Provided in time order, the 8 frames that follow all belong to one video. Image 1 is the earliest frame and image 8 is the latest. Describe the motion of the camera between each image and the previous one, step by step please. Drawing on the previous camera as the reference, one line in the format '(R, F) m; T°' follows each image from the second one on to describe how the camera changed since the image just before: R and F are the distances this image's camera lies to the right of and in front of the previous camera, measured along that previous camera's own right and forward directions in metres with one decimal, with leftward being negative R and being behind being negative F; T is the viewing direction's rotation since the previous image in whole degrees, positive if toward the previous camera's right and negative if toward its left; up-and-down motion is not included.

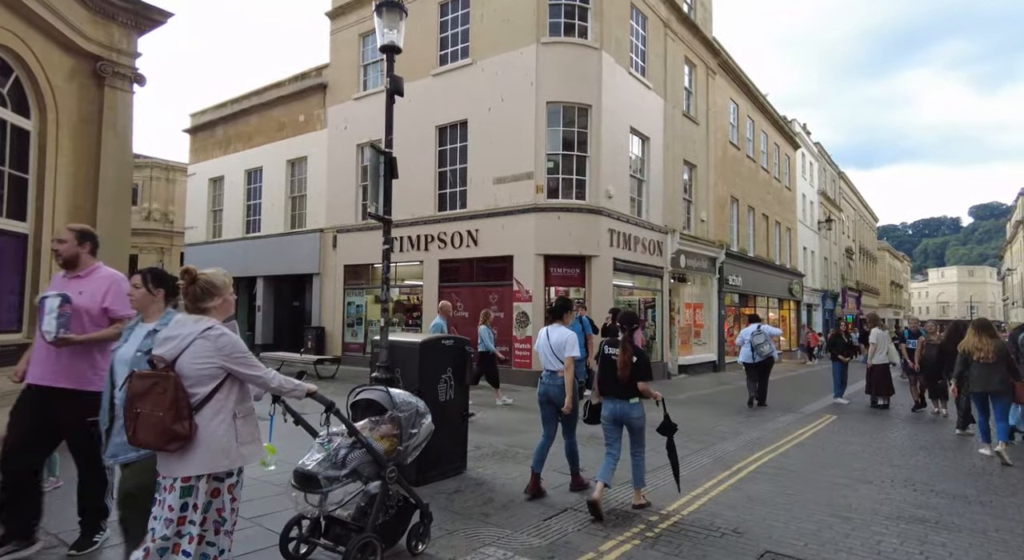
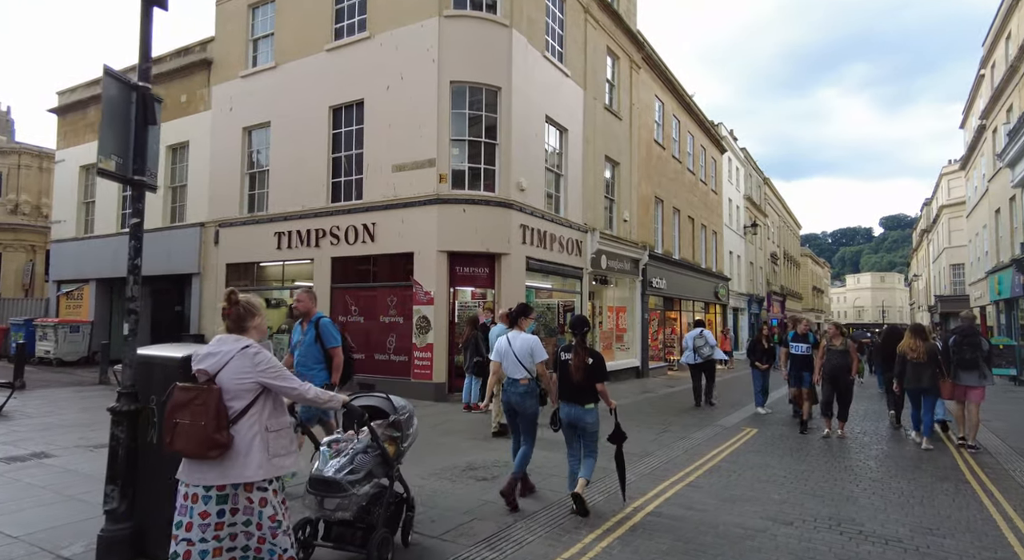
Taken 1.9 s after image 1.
(+0.9, +1.4) m; +6°
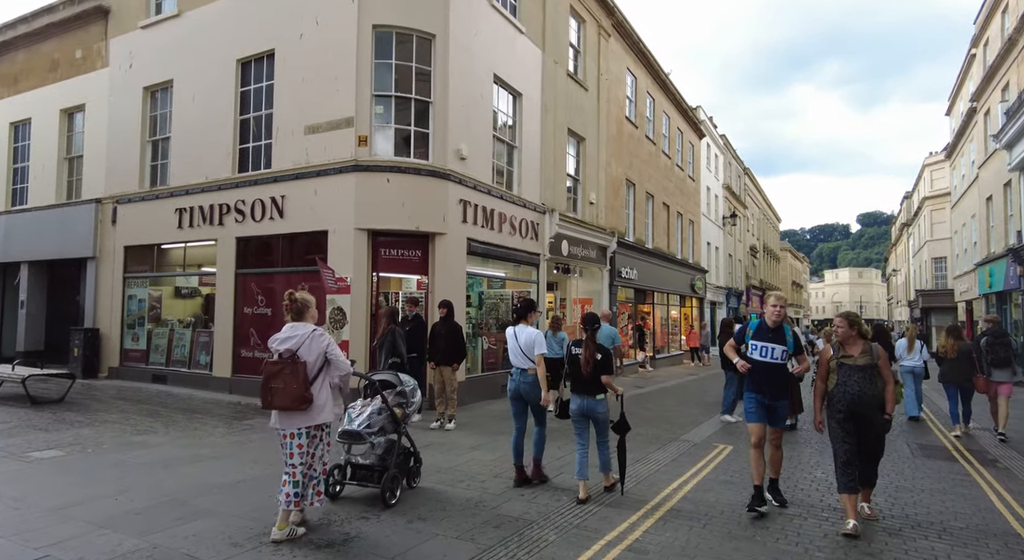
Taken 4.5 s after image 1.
(+0.9, +2.0) m; +2°
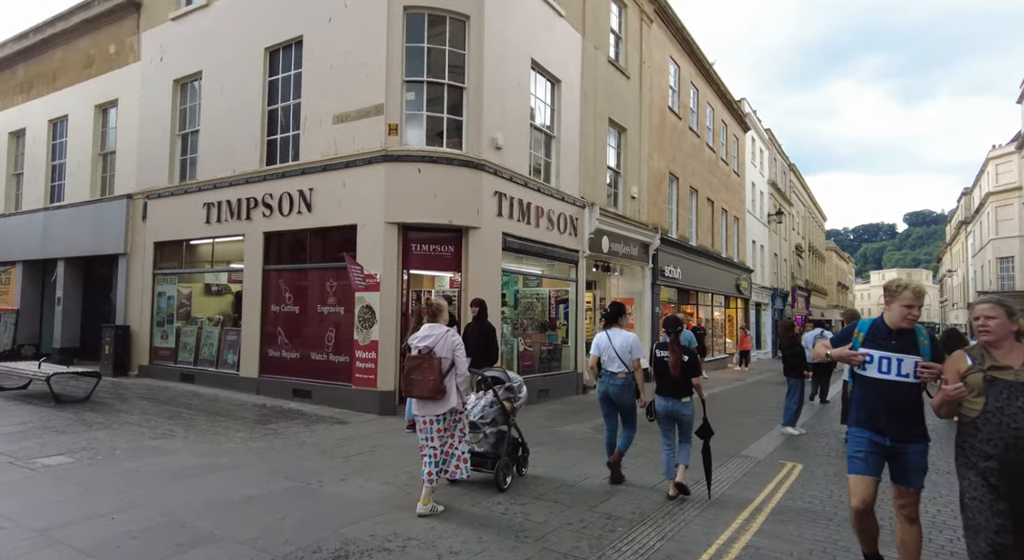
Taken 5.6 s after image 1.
(-0.1, +0.7) m; -3°
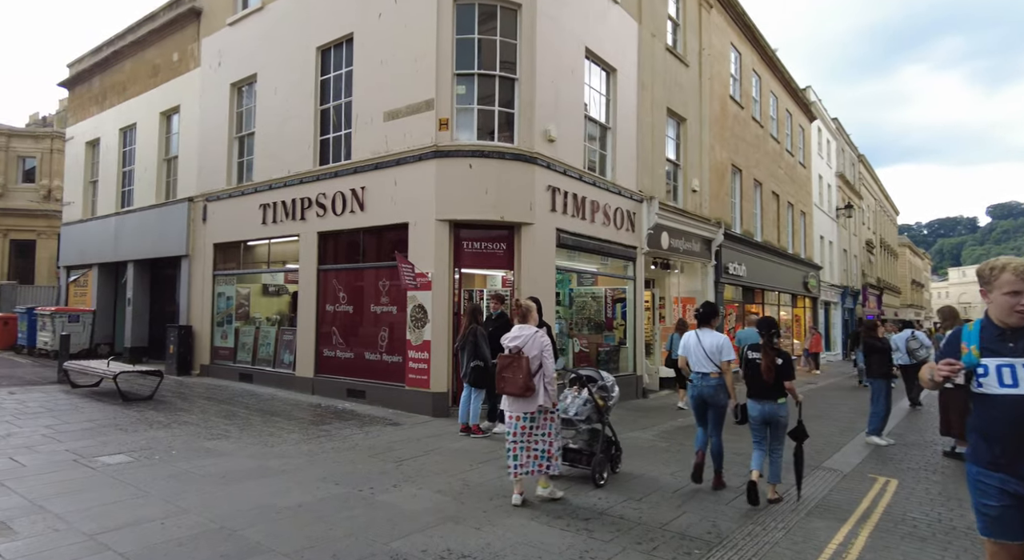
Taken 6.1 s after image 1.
(0.0, +0.4) m; -5°
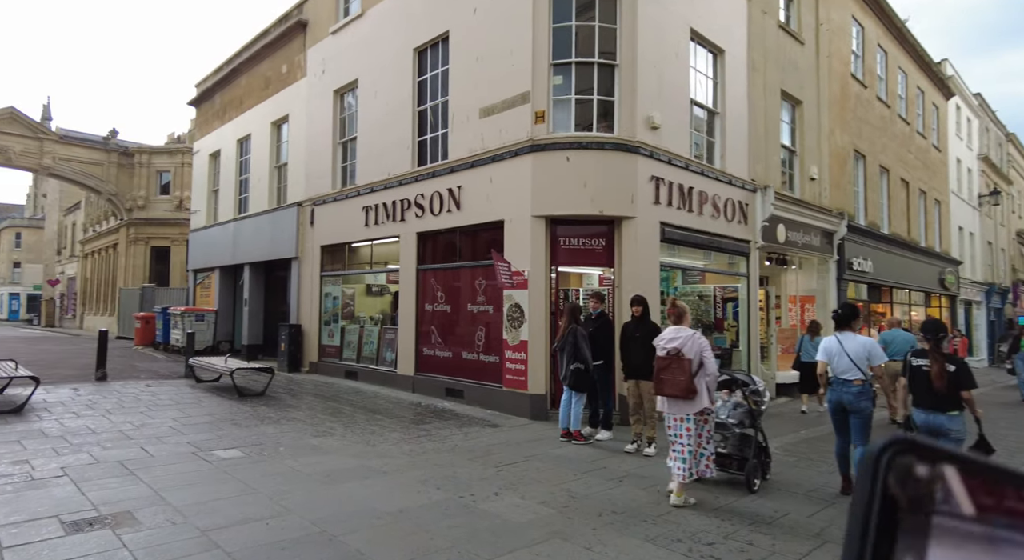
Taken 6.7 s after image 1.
(-0.1, +0.4) m; -9°
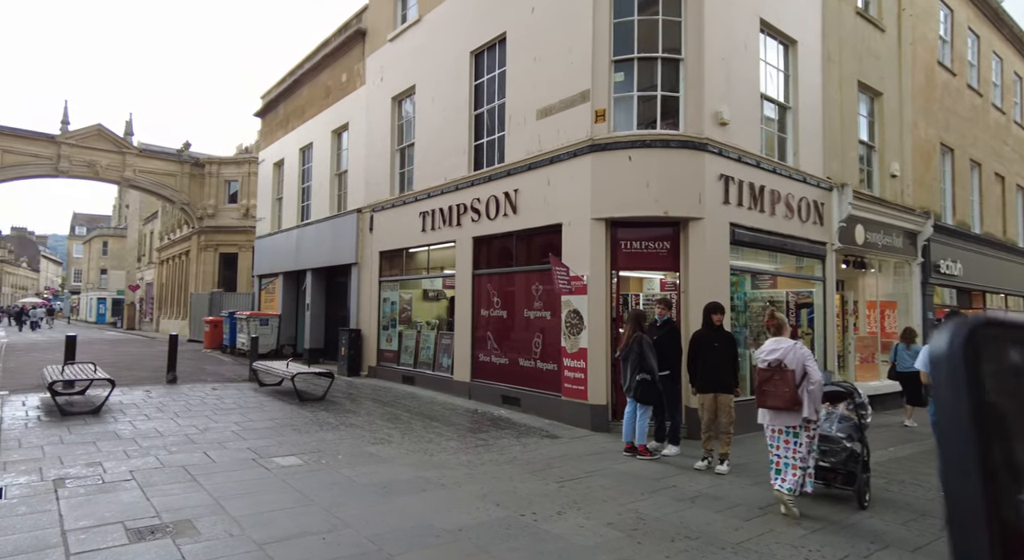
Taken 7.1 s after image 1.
(-0.1, +0.3) m; -5°
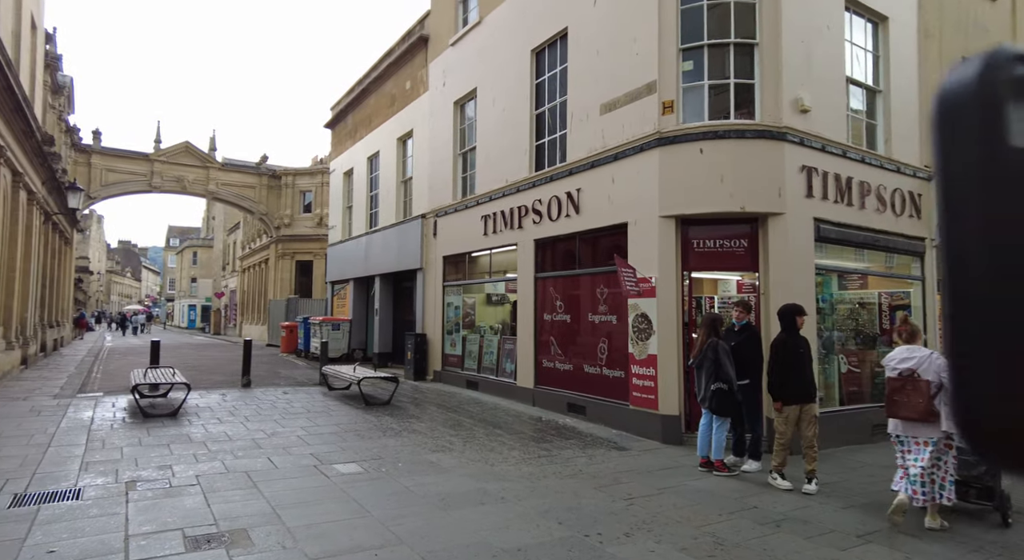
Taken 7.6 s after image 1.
(0.0, +0.3) m; -6°
